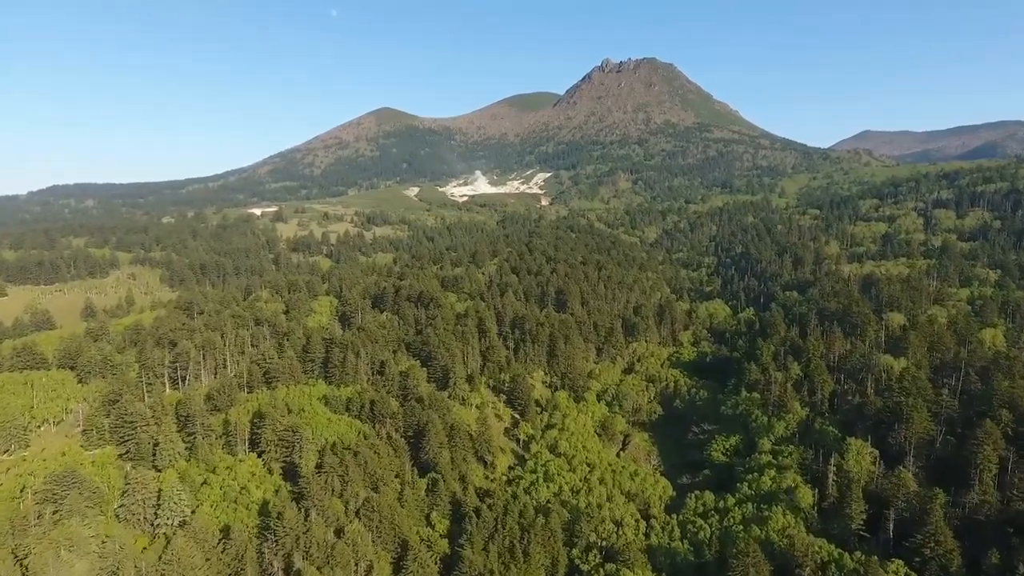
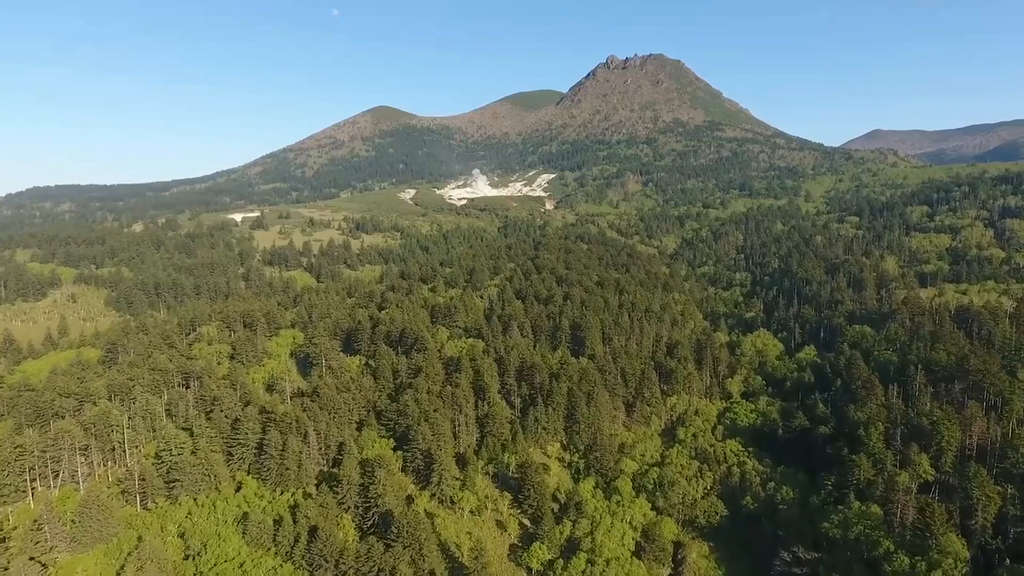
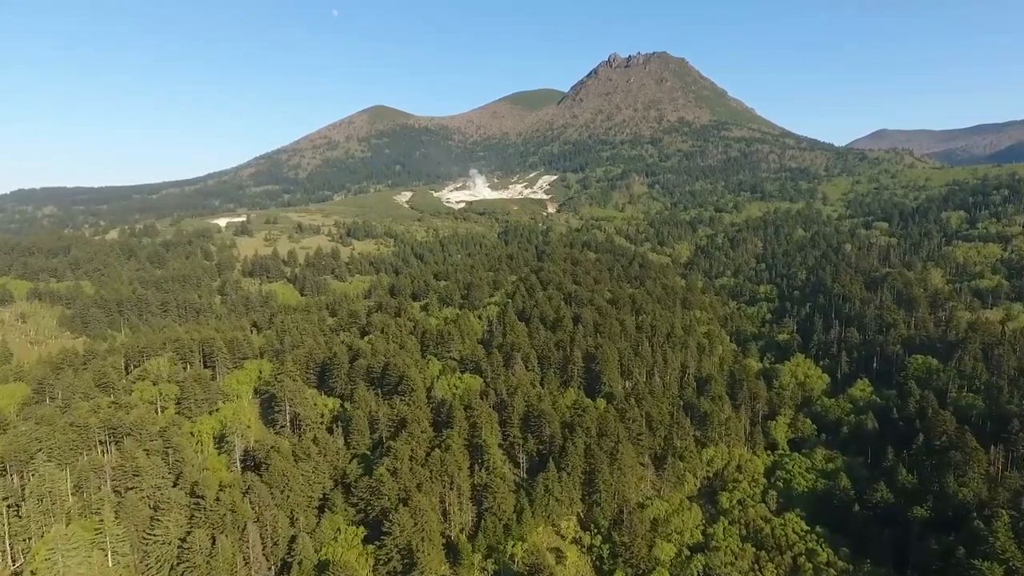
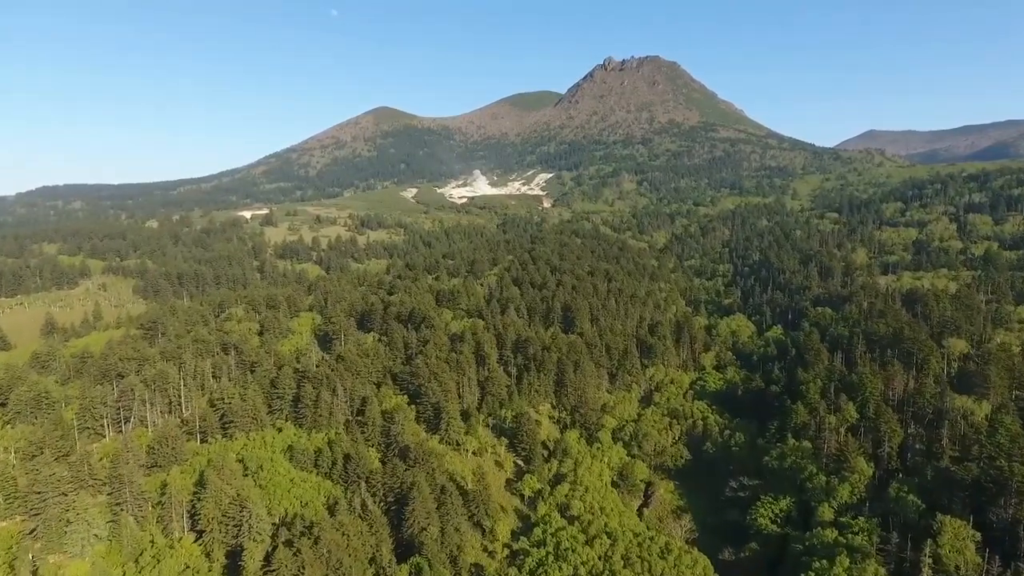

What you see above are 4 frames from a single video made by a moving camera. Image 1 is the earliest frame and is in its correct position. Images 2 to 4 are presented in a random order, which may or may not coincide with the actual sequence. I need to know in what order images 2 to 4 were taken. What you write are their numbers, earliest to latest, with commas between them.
4, 2, 3
